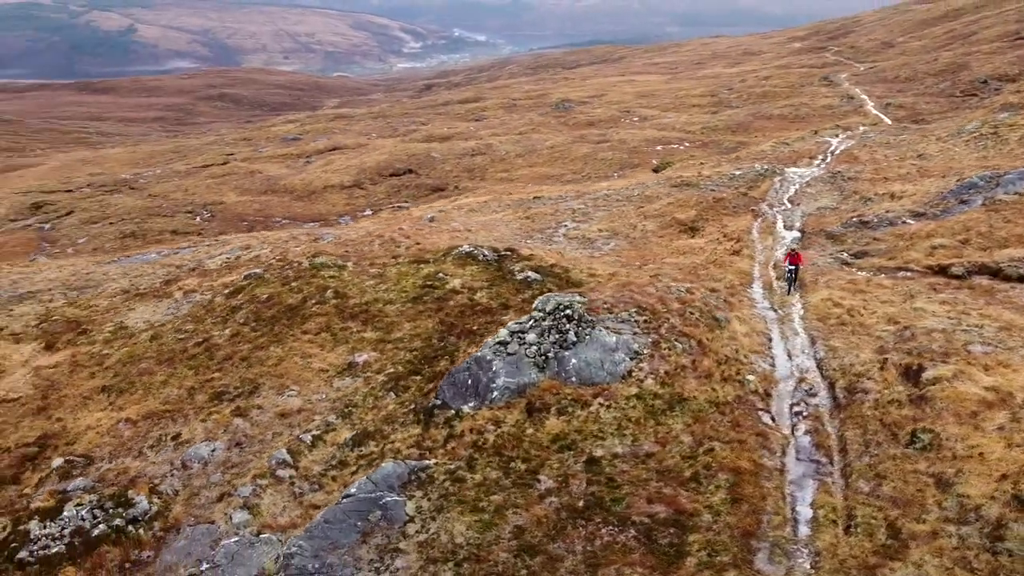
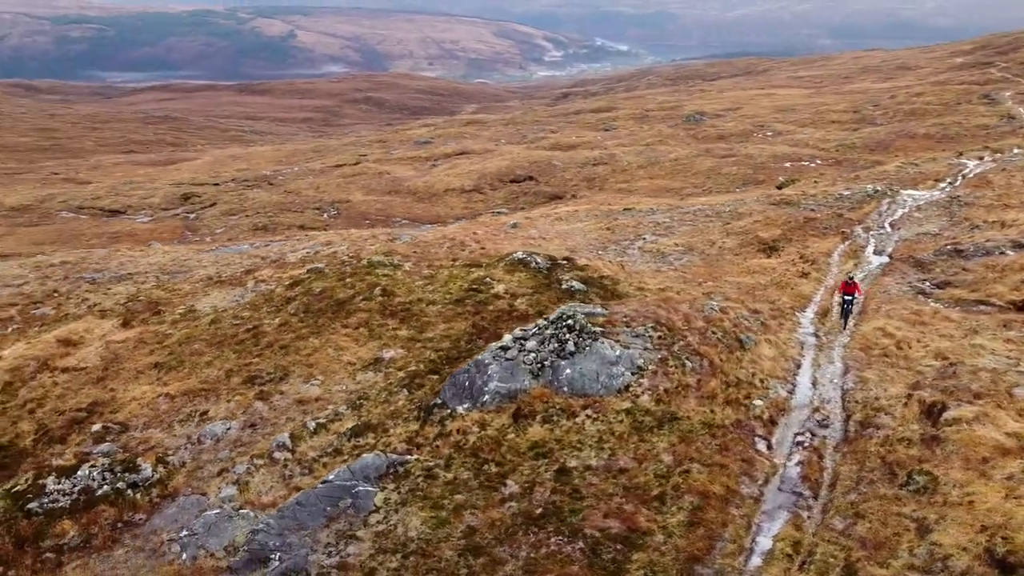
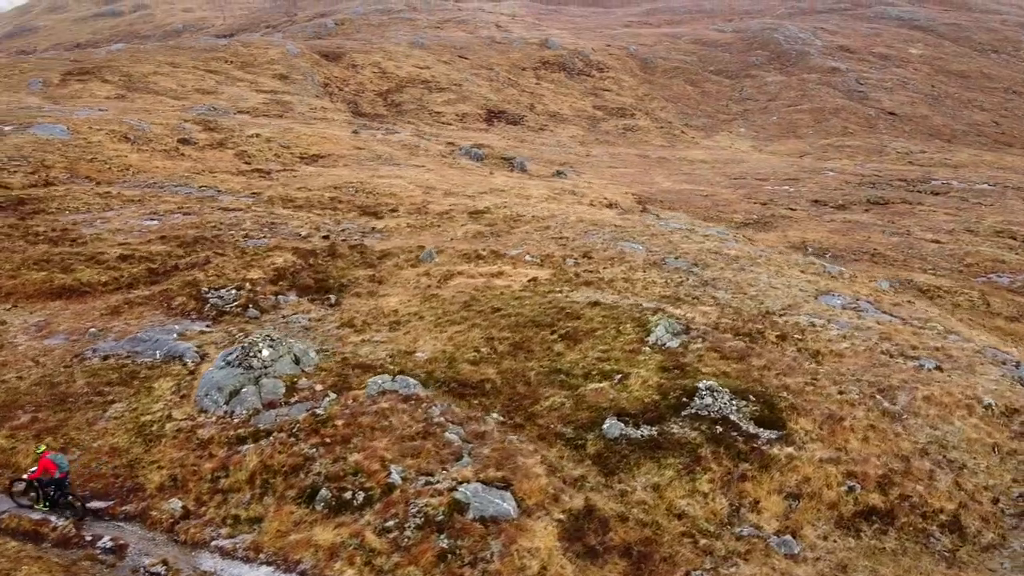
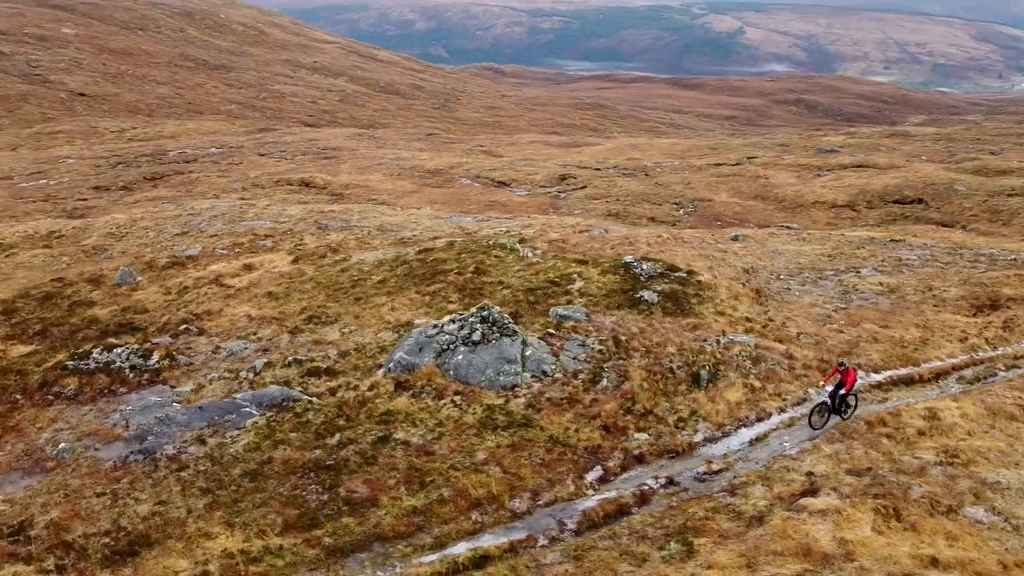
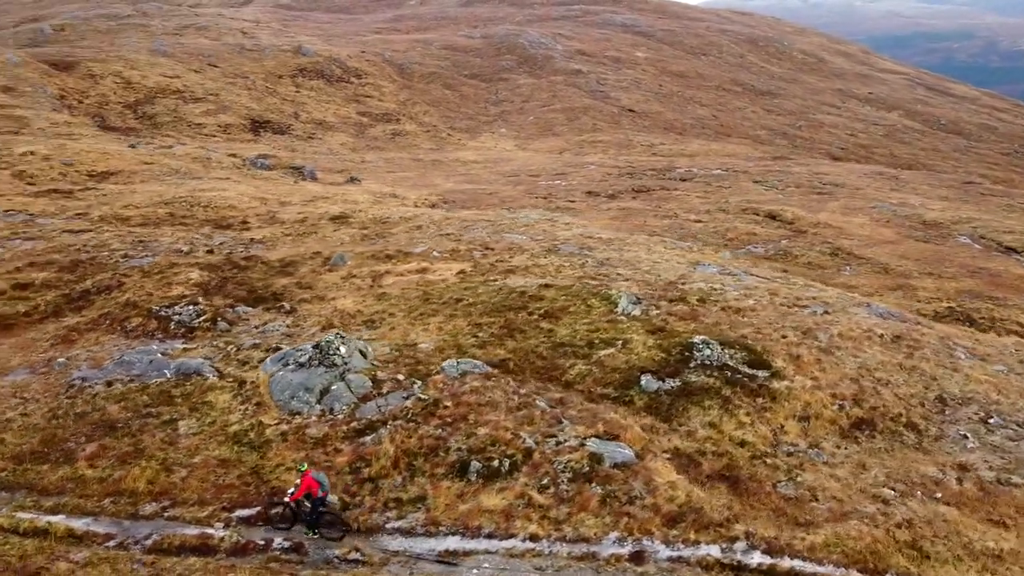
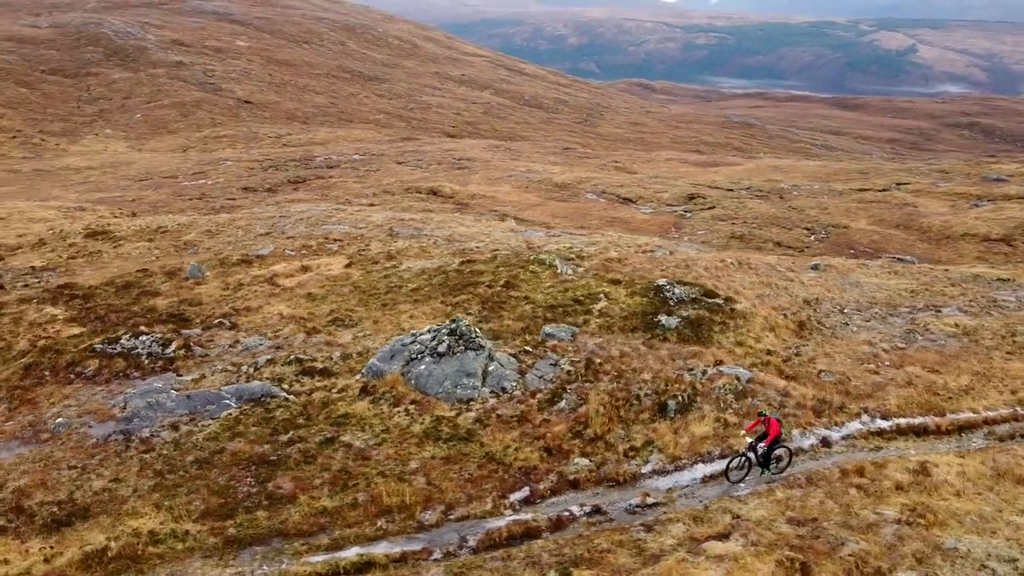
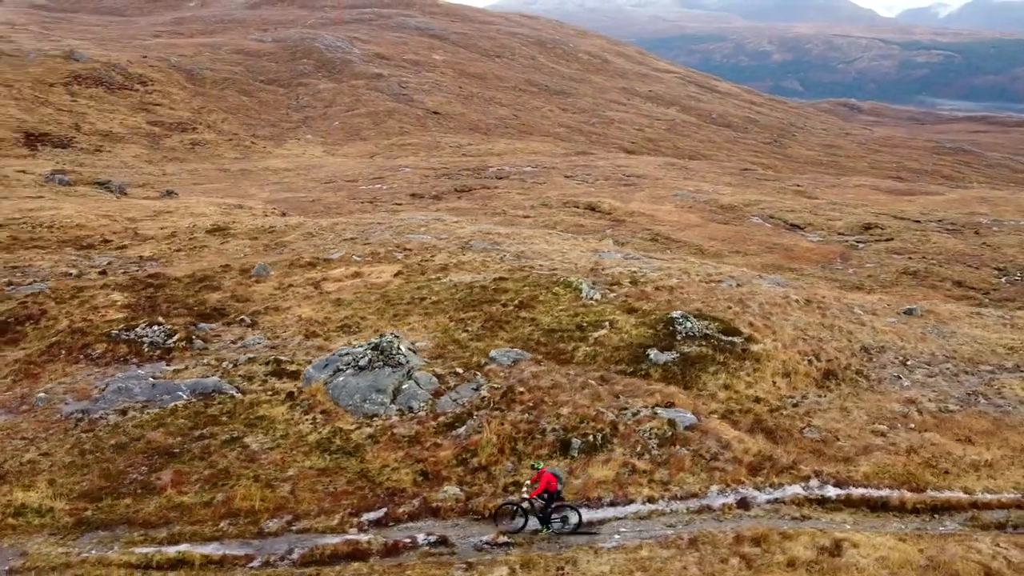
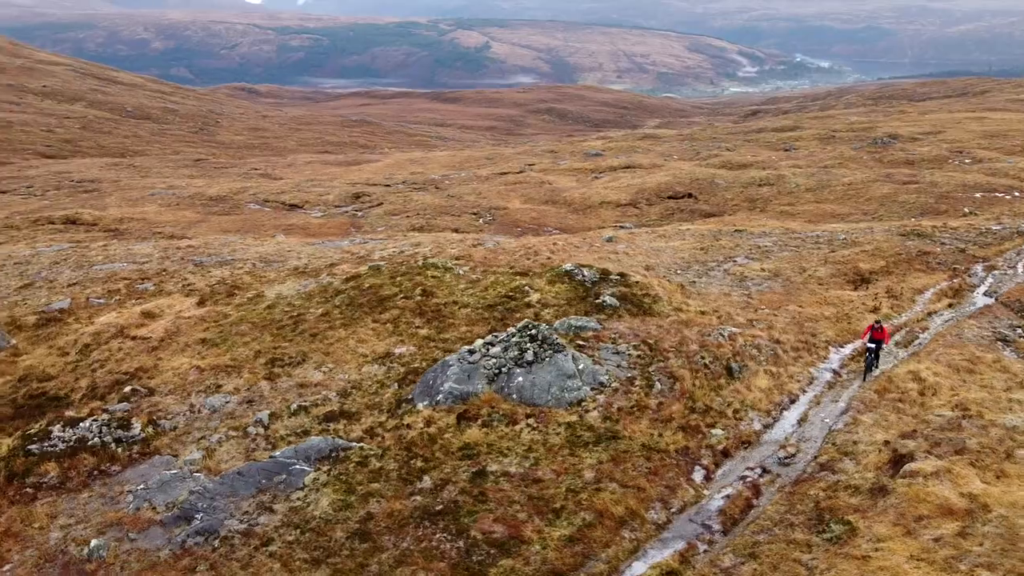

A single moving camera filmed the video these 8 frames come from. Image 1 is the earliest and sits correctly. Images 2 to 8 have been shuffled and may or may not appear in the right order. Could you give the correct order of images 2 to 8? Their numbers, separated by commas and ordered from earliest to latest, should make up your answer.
2, 8, 4, 6, 7, 5, 3
